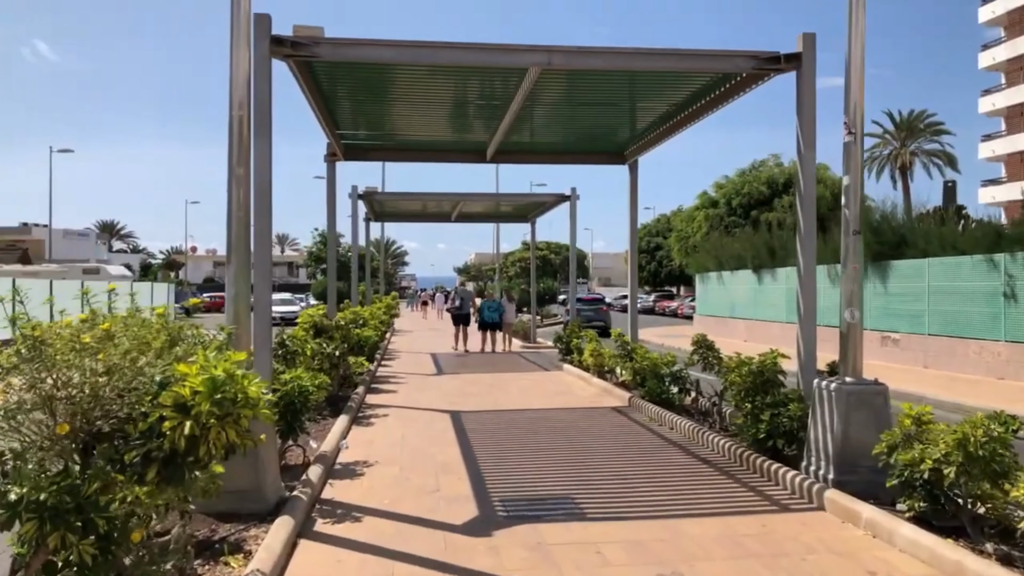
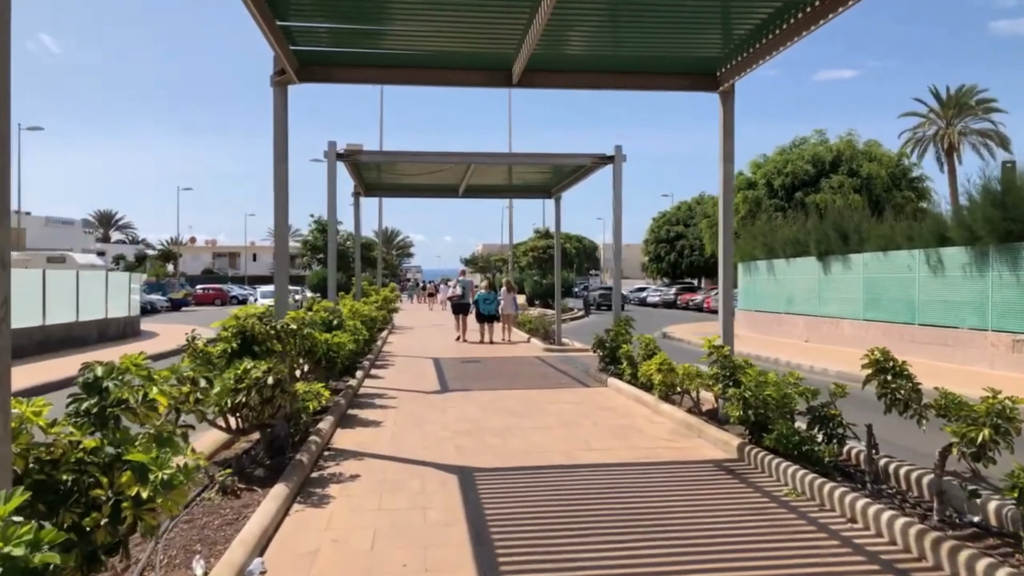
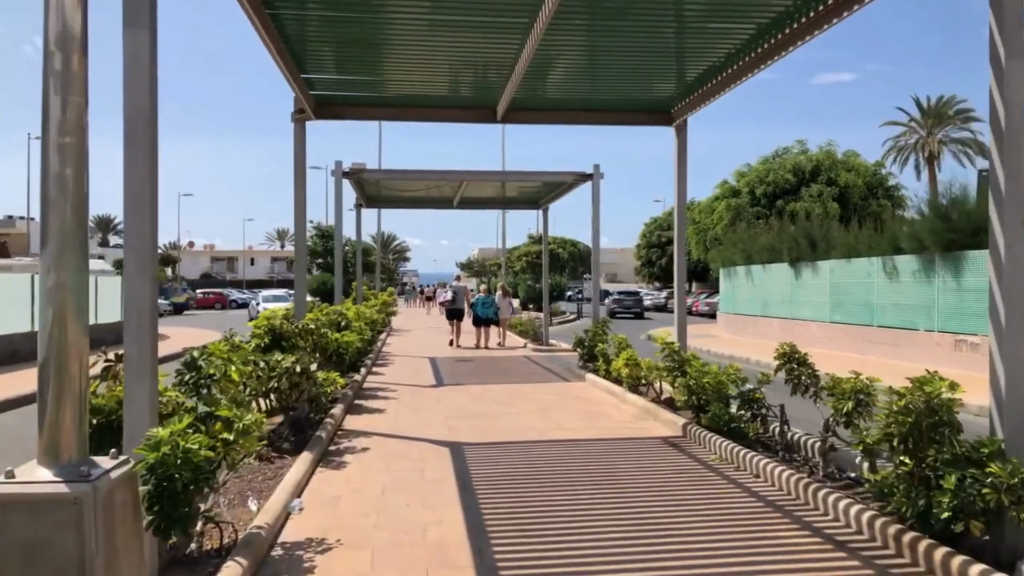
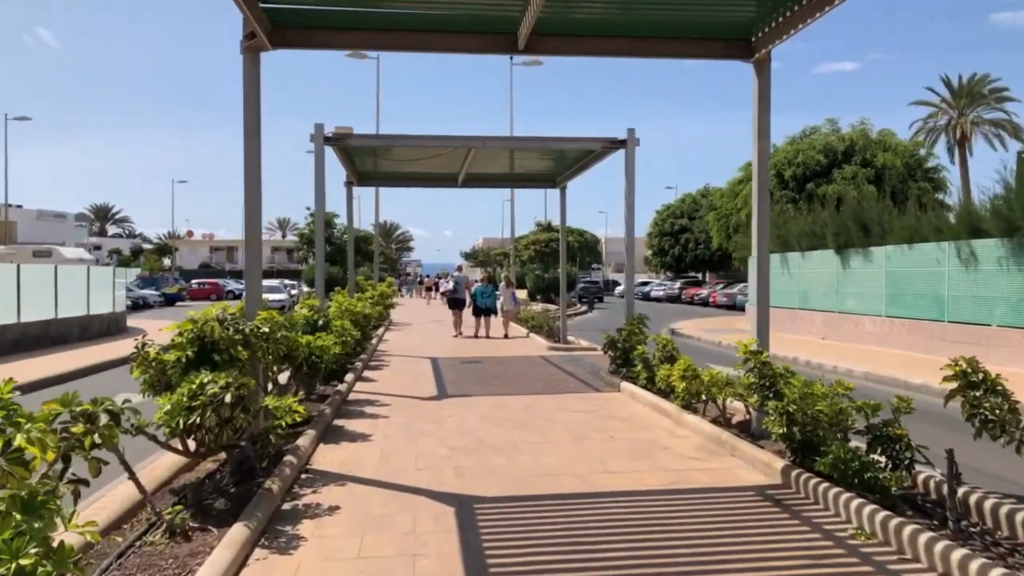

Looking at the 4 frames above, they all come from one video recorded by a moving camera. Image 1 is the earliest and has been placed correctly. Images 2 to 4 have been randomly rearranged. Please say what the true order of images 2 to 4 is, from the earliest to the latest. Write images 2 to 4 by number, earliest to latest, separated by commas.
3, 2, 4
